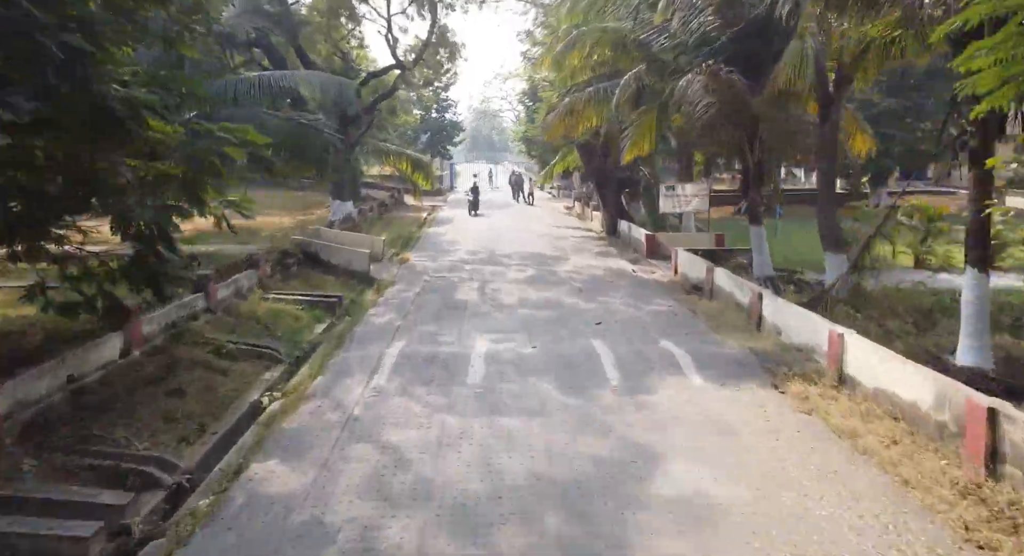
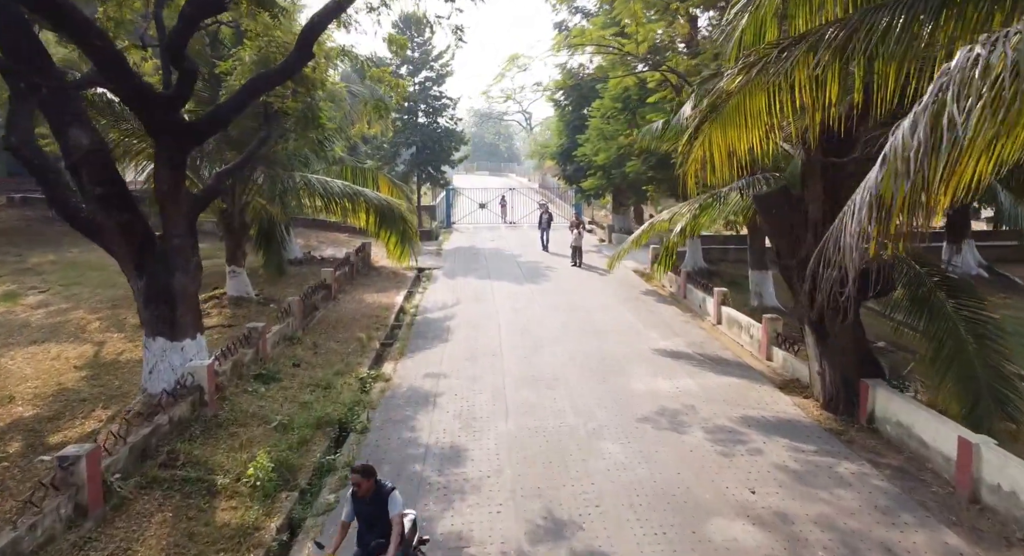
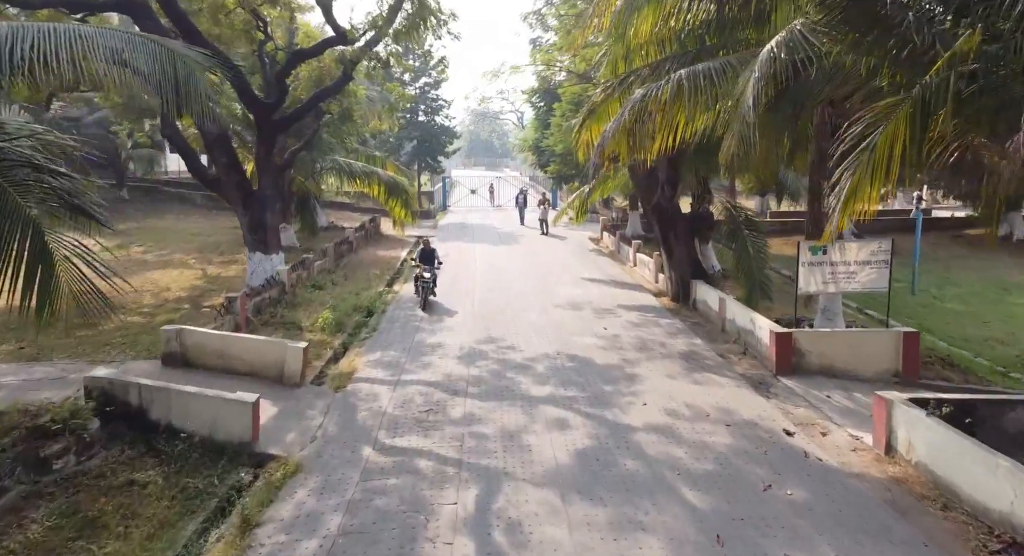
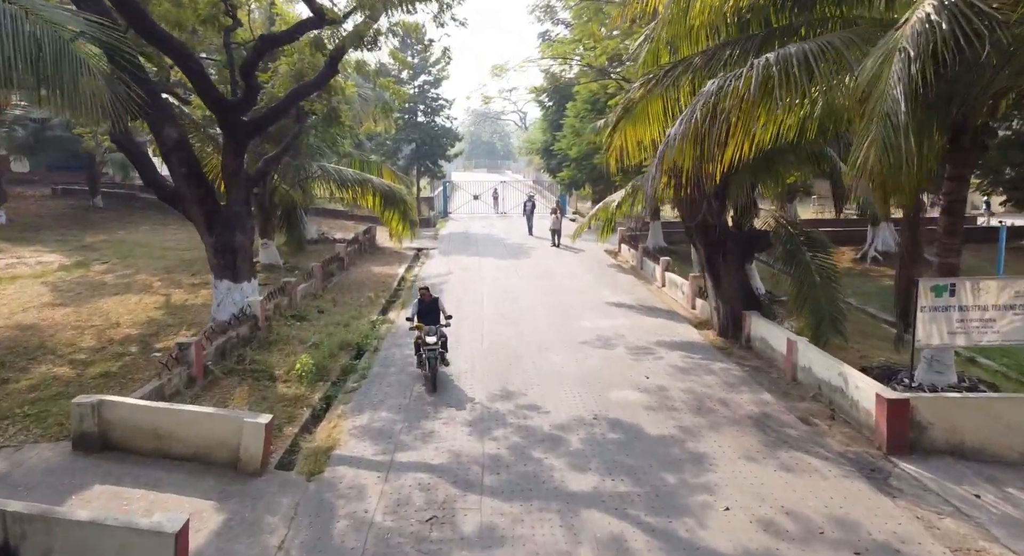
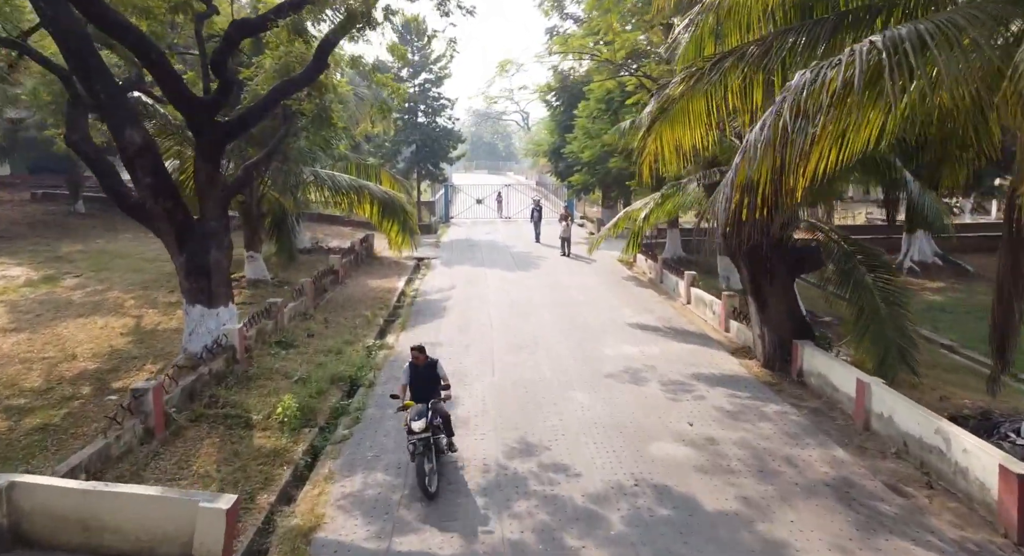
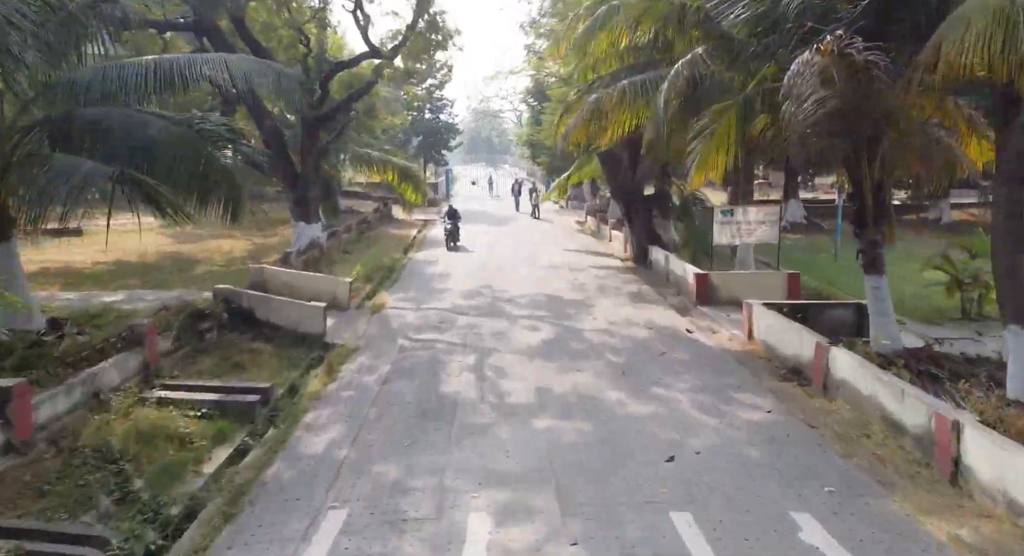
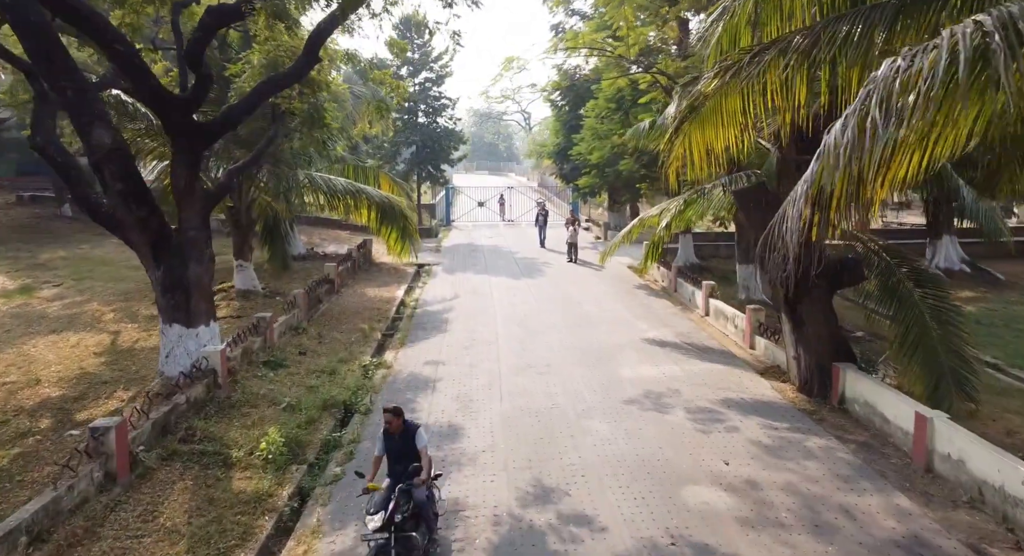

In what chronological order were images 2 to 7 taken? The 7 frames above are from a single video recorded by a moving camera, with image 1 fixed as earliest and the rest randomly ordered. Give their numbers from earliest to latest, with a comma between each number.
6, 3, 4, 5, 7, 2
